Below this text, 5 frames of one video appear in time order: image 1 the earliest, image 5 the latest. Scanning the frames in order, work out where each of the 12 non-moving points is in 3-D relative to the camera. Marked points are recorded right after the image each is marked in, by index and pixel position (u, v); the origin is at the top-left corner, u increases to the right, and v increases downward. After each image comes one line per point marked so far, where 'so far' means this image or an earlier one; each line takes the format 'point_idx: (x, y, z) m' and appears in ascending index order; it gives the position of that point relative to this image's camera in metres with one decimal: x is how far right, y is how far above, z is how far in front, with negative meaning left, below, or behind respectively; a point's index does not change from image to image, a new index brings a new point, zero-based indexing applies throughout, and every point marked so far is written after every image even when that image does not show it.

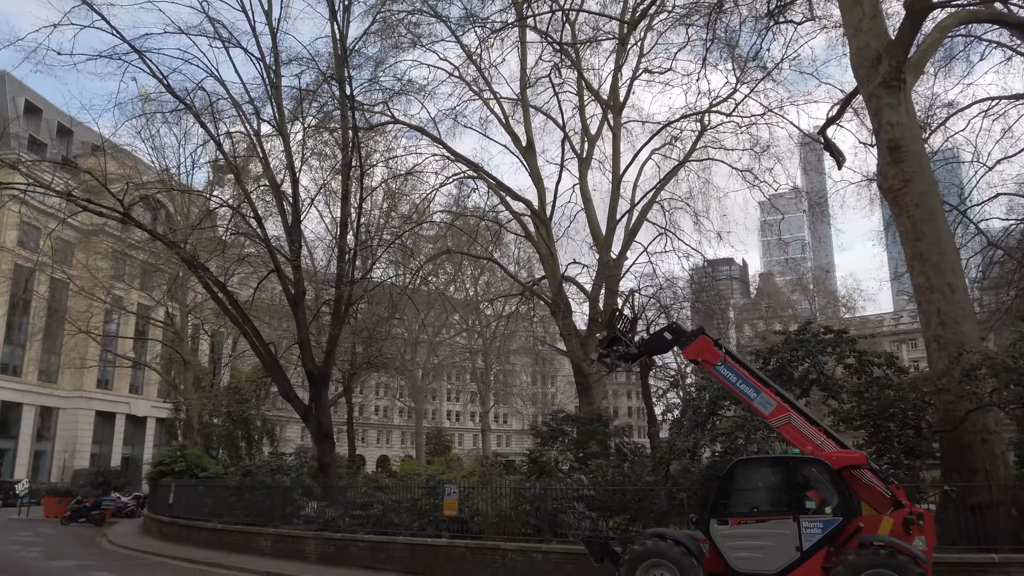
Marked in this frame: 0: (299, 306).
0: (-5.0, -0.4, +17.5) m
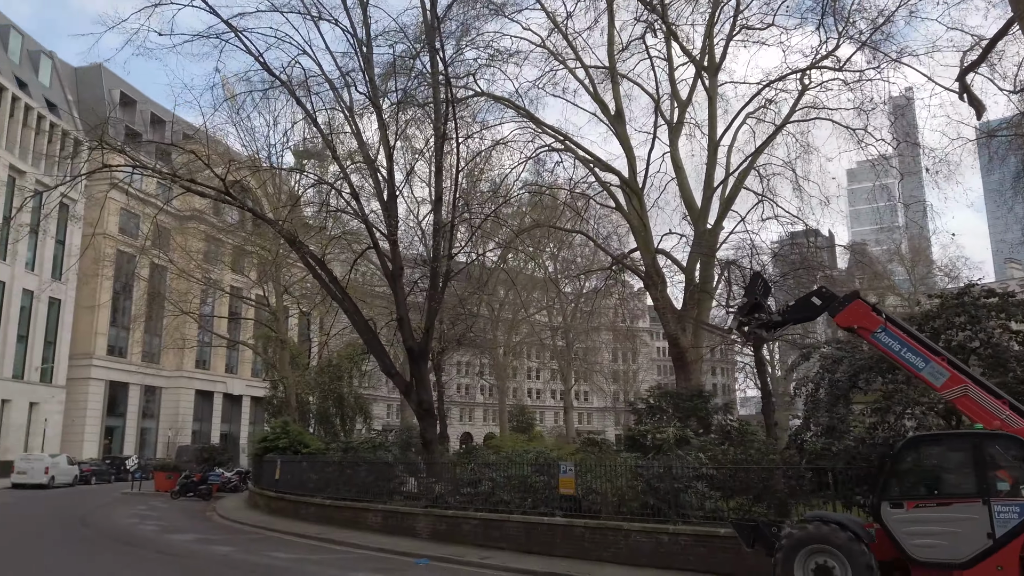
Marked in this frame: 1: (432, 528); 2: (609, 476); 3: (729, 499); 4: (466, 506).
0: (-2.7, +0.1, +17.3) m
1: (-1.4, -4.4, +13.7) m
2: (+1.5, -3.0, +11.9) m
3: (+3.2, -3.1, +11.0) m
4: (-0.8, -4.0, +13.6) m
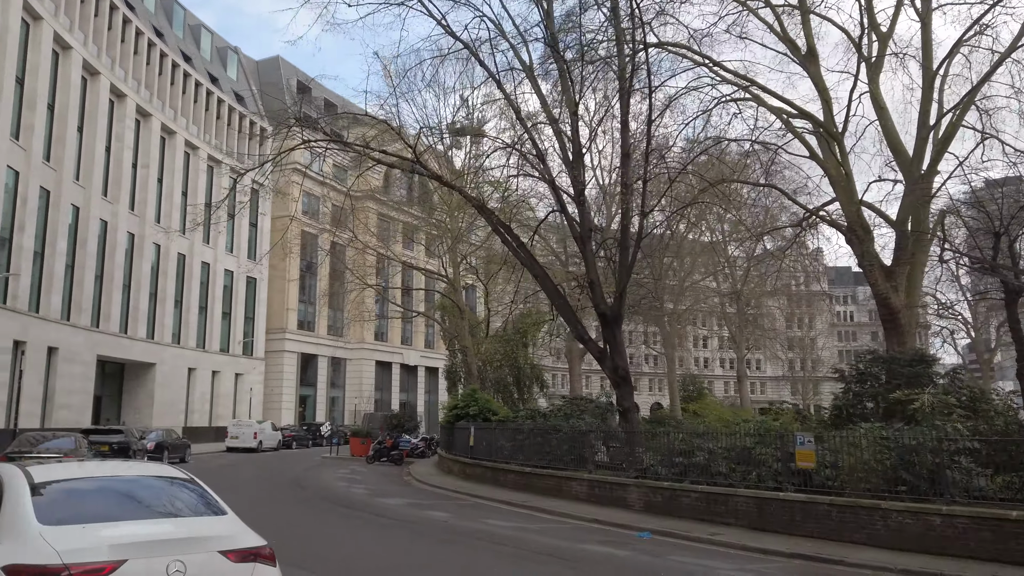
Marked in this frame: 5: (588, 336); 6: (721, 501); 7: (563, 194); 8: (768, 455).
0: (+1.7, +0.9, +16.6) m
1: (+2.3, -3.7, +13.0) m
2: (+4.8, -2.3, +10.6) m
3: (+6.2, -2.4, +9.4) m
4: (+2.9, -3.2, +12.8) m
5: (+1.7, -1.1, +16.7) m
6: (+3.2, -3.3, +11.7) m
7: (+1.2, +2.1, +16.6) m
8: (+3.9, -2.6, +11.5) m
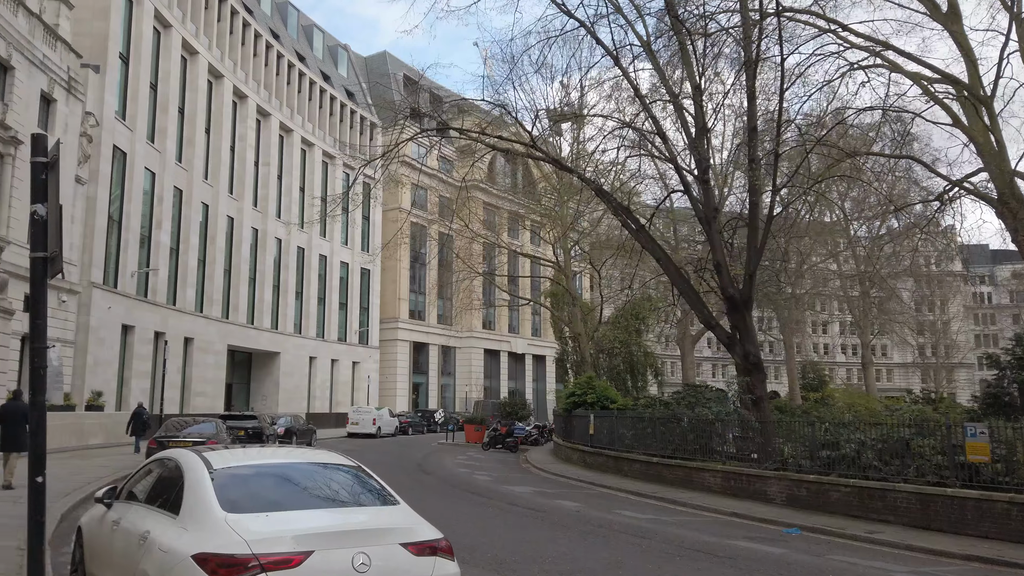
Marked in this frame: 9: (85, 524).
0: (+4.2, +1.3, +15.8) m
1: (+4.5, -3.4, +12.2) m
2: (+6.6, -1.9, +9.5) m
3: (+7.9, -2.0, +8.1) m
4: (+5.0, -2.9, +11.9) m
5: (+4.4, -0.7, +16.0) m
6: (+5.2, -3.0, +10.9) m
7: (+3.7, +2.4, +15.9) m
8: (+5.9, -2.2, +10.6) m
9: (-2.8, -1.6, +5.0) m
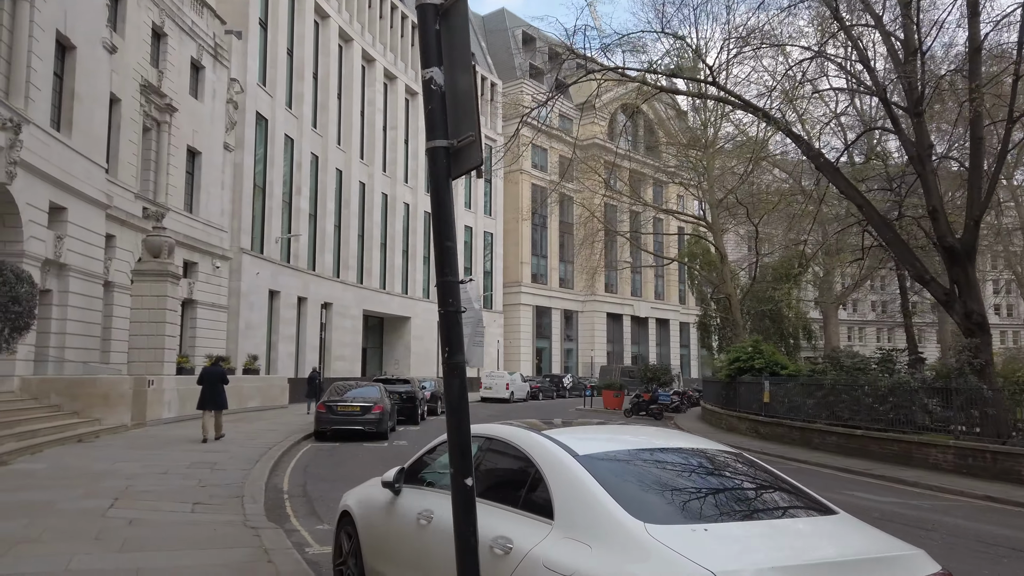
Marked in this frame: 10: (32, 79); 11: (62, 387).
0: (+7.6, +2.2, +13.8) m
1: (+7.4, -2.6, +10.4) m
2: (+9.1, -1.3, +7.4) m
3: (+10.2, -1.5, +5.8) m
4: (+7.9, -2.2, +10.0) m
5: (+7.8, +0.2, +14.1) m
6: (+8.0, -2.3, +8.9) m
7: (+7.1, +3.4, +13.9) m
8: (+8.5, -1.6, +8.5) m
9: (-0.8, -1.2, +4.1) m
10: (-8.8, +3.8, +13.8) m
11: (-8.2, -1.8, +13.6) m
